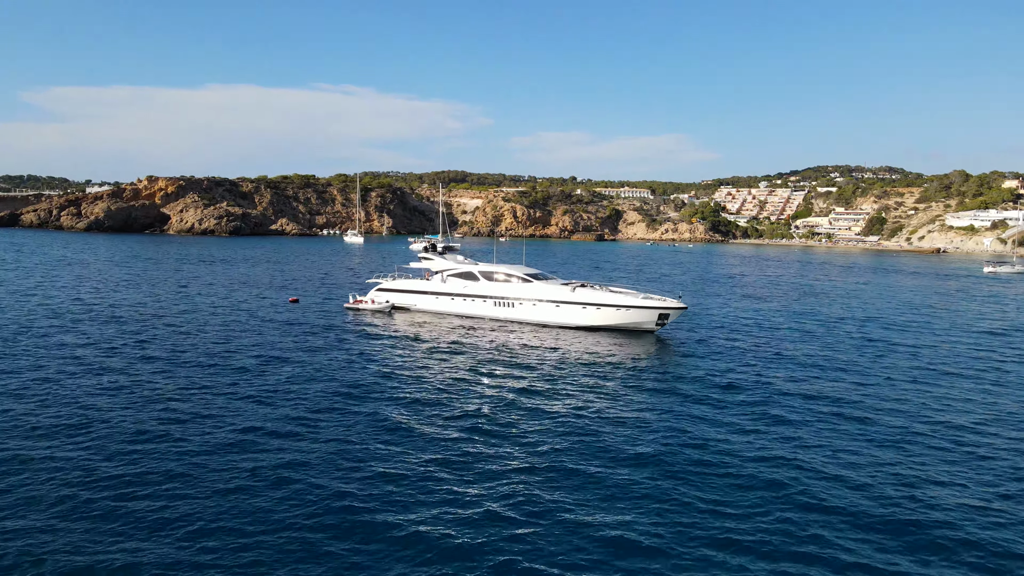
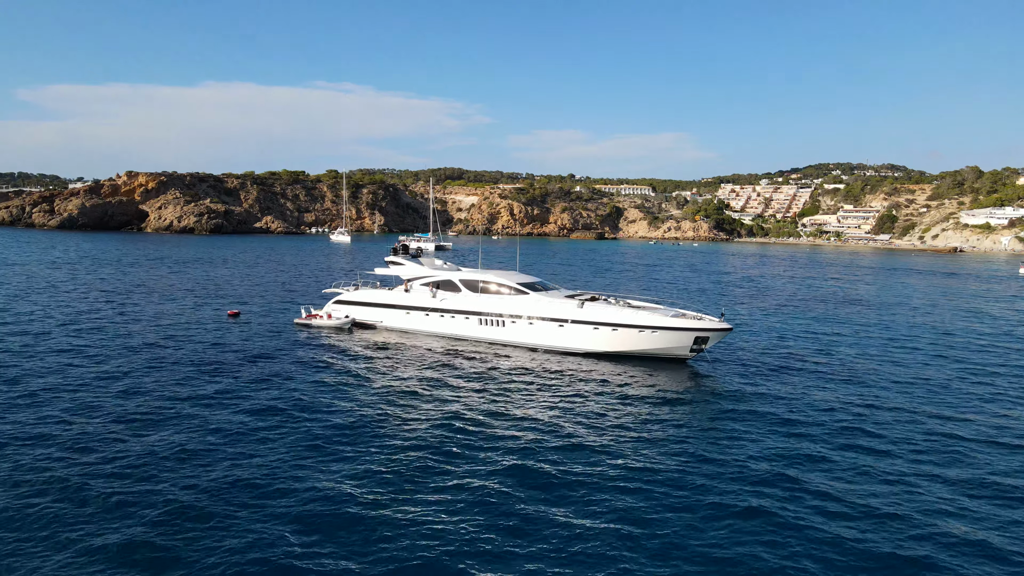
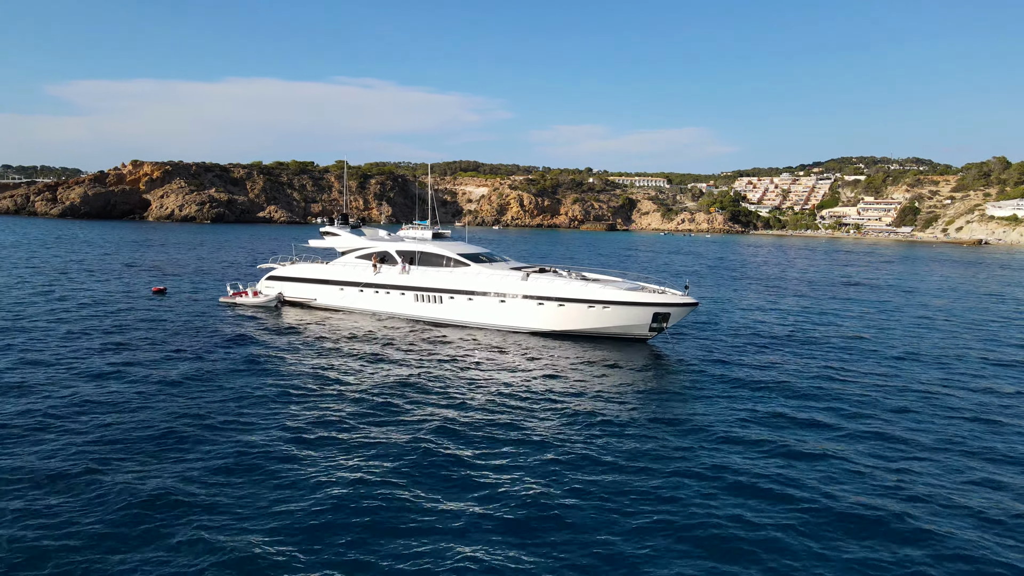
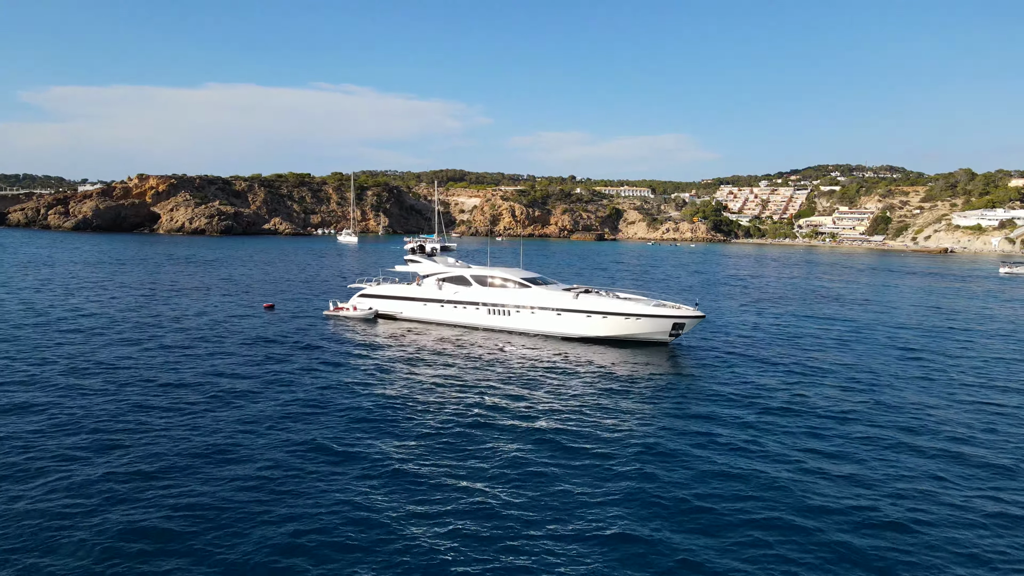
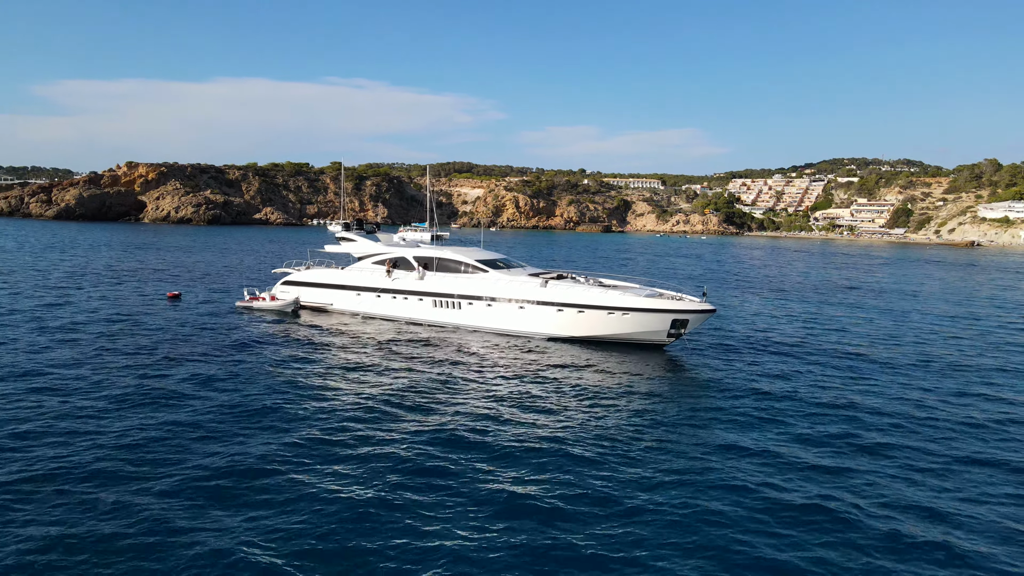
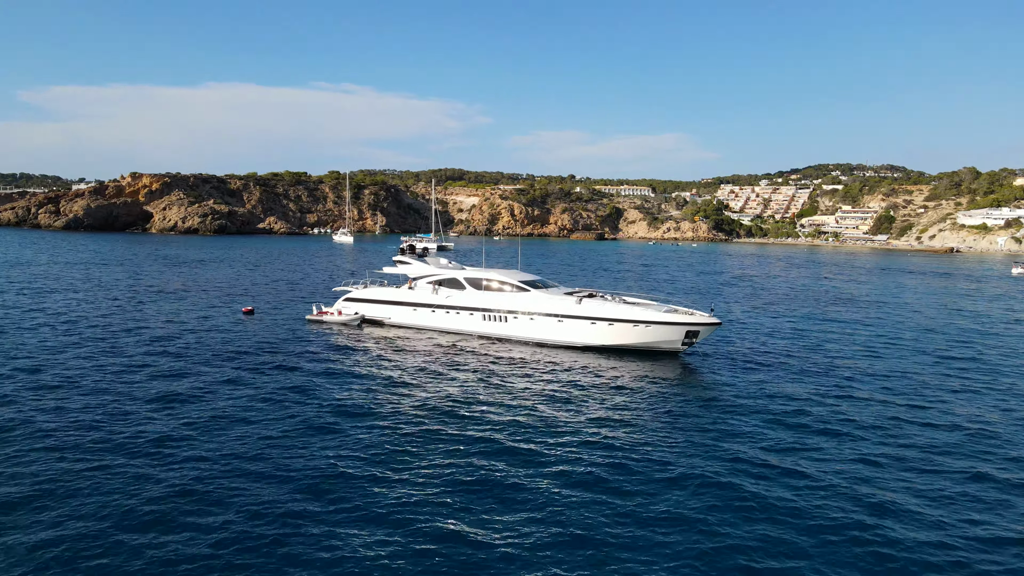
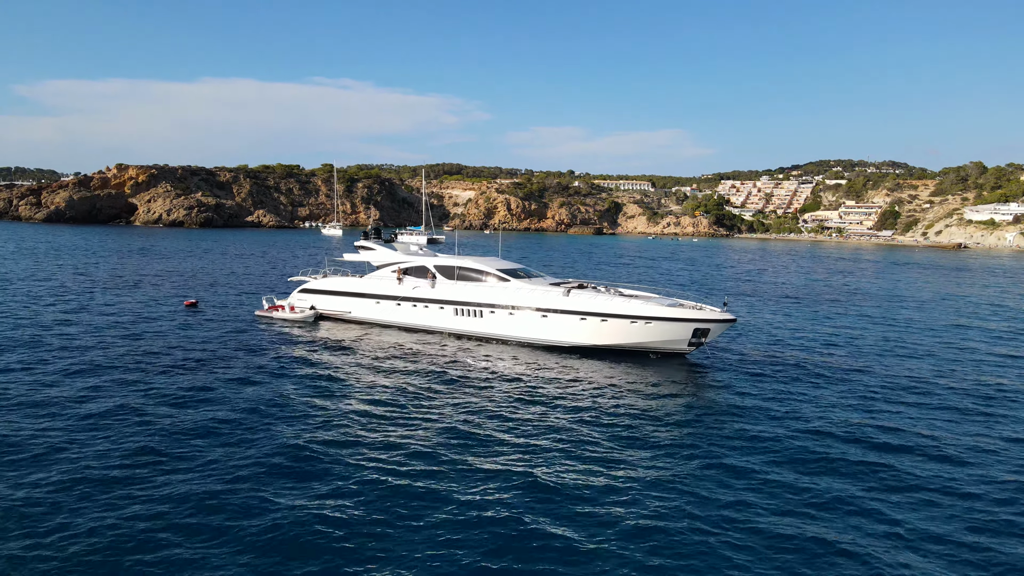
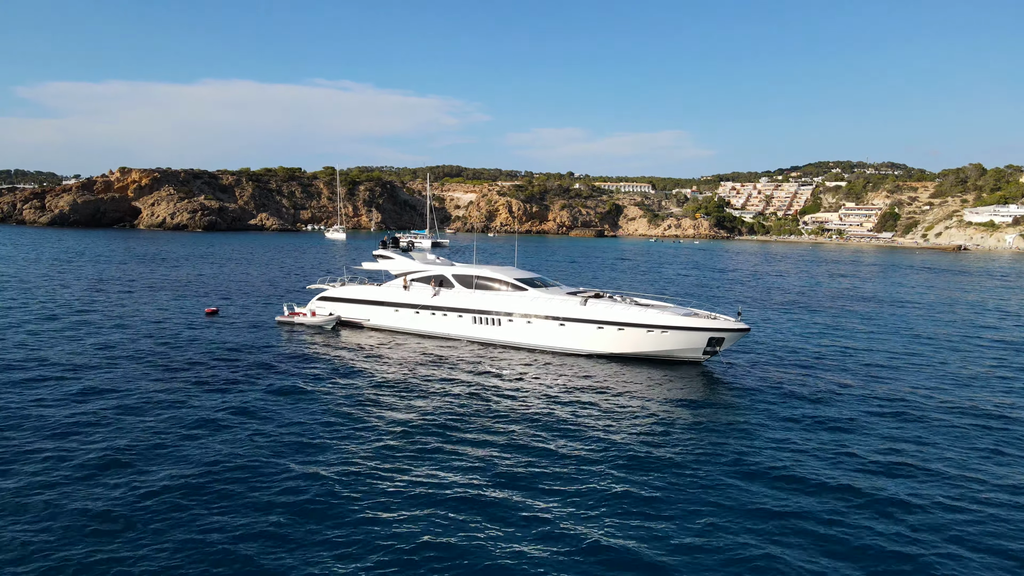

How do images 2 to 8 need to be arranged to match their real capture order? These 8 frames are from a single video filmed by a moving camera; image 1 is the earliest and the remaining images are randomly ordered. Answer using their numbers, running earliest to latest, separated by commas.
4, 6, 2, 8, 7, 5, 3
